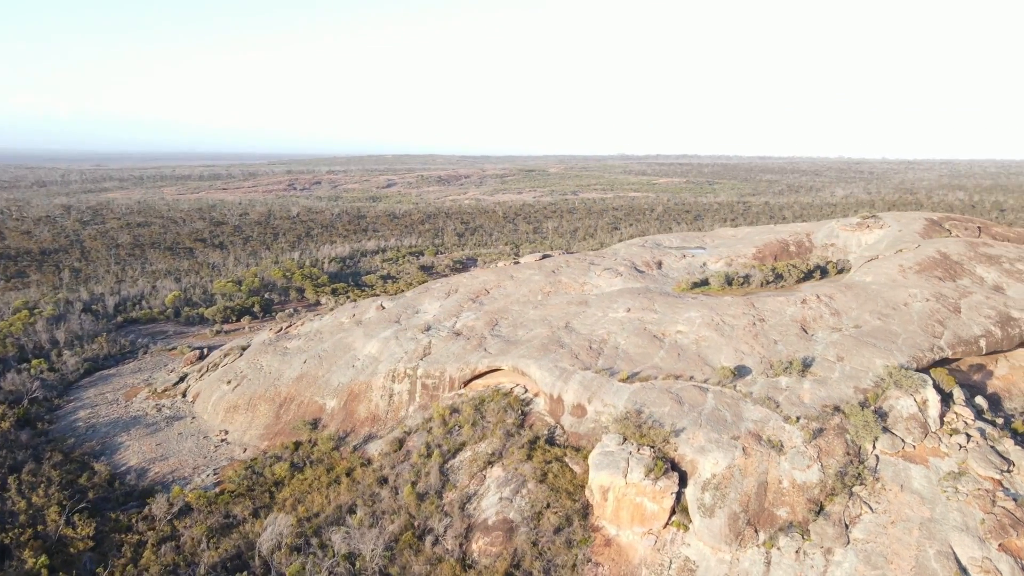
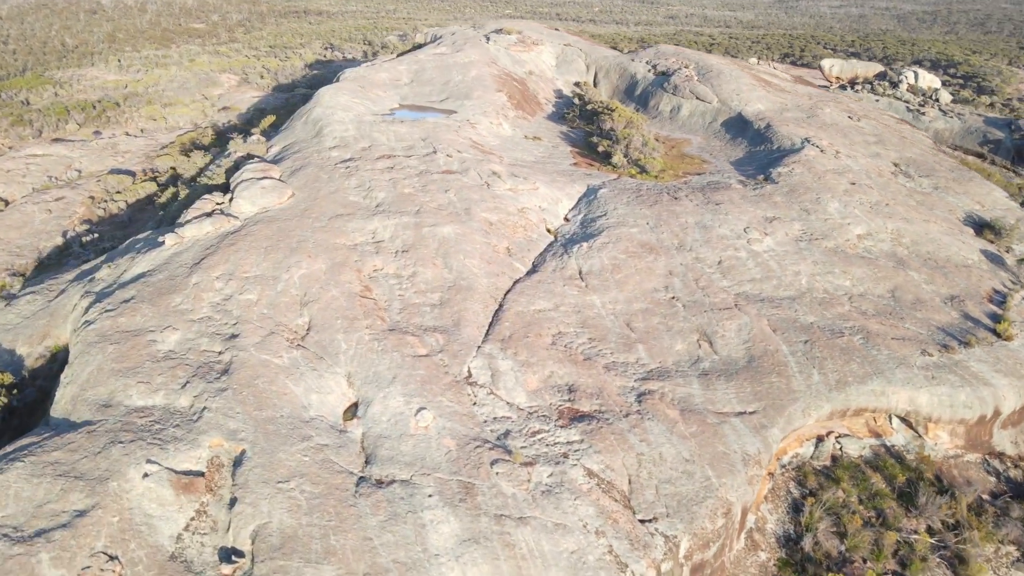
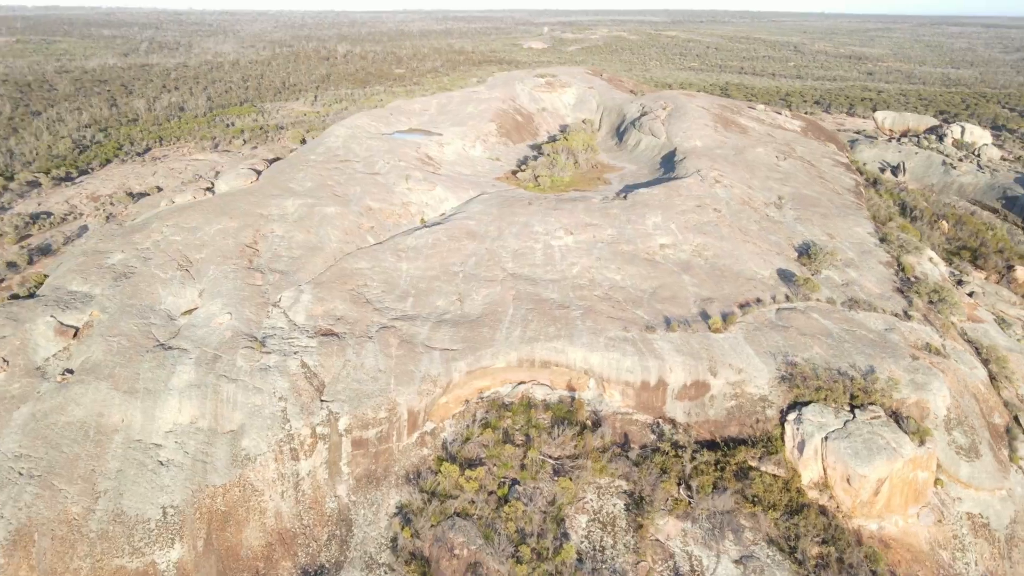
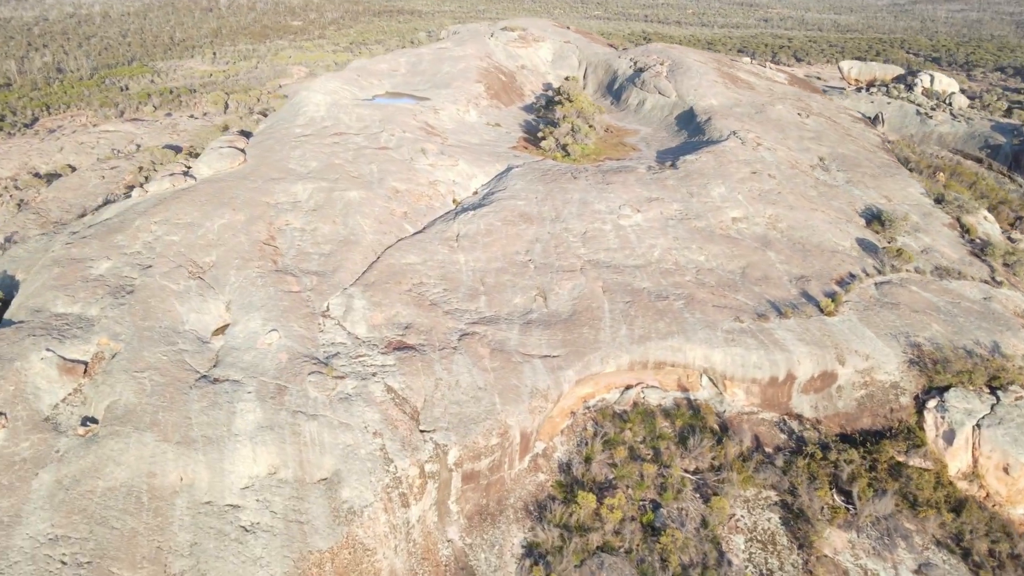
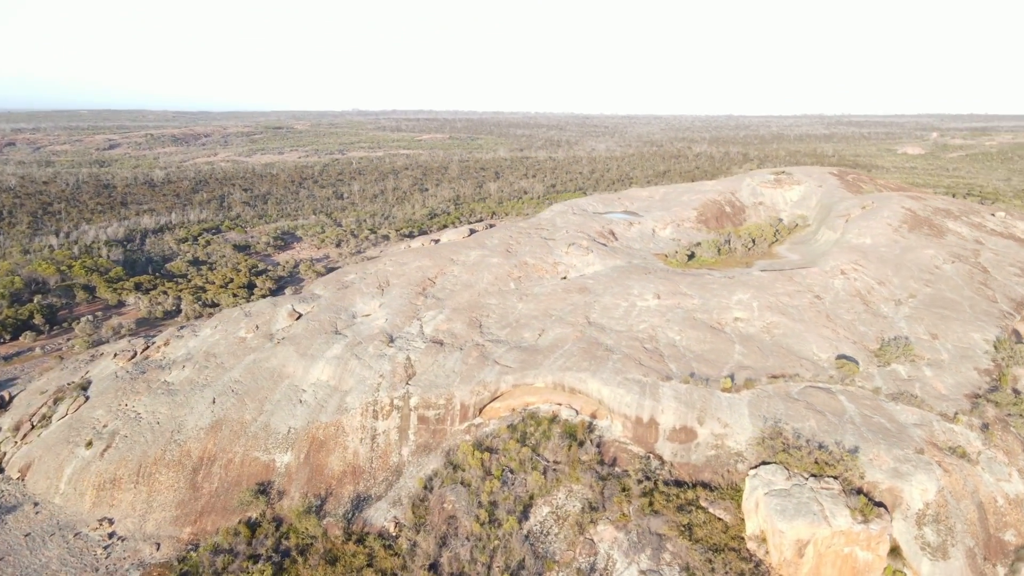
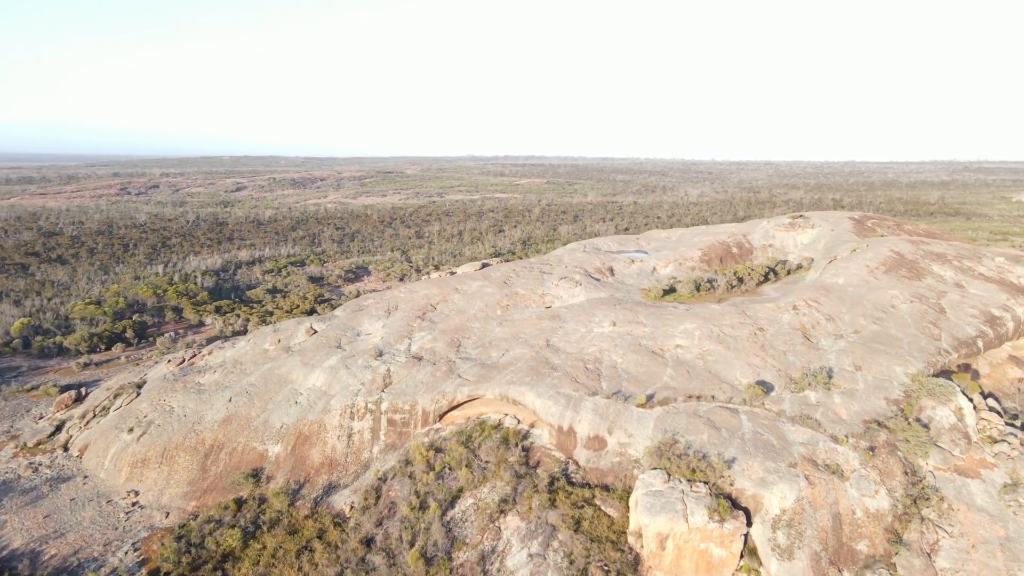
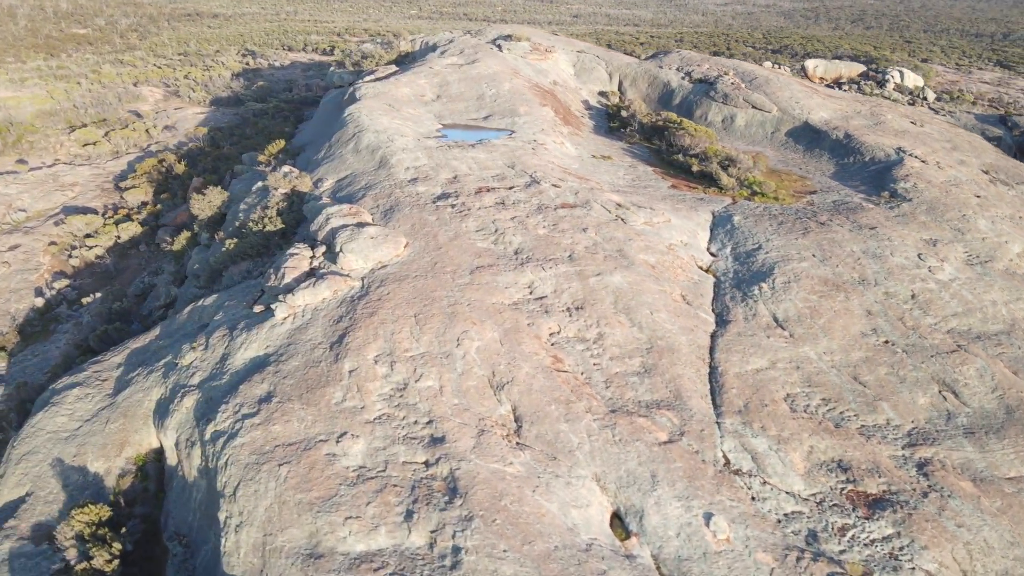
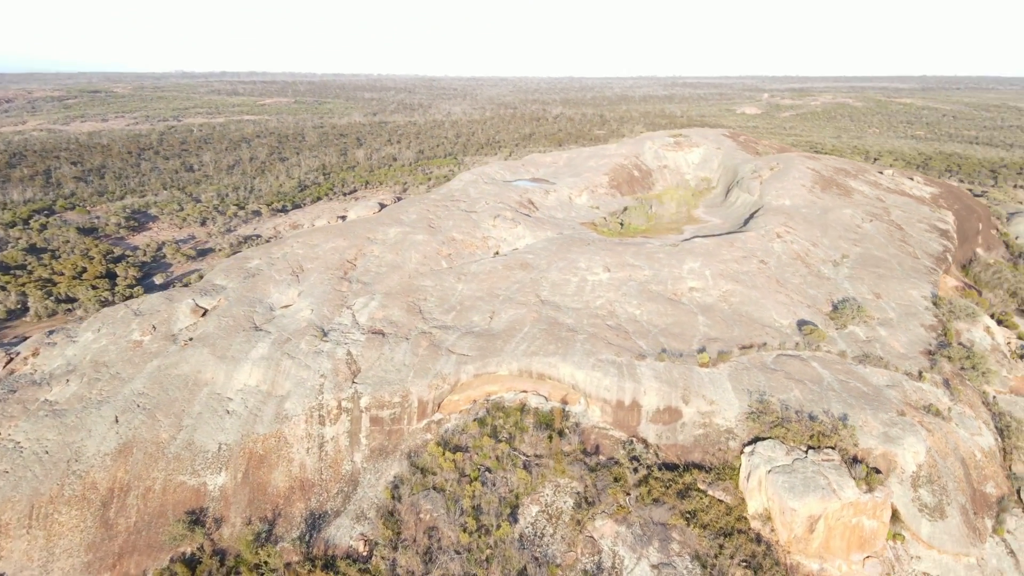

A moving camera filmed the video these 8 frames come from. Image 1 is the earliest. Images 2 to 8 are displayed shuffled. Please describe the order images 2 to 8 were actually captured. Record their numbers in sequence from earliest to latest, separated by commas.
6, 5, 8, 3, 4, 2, 7
